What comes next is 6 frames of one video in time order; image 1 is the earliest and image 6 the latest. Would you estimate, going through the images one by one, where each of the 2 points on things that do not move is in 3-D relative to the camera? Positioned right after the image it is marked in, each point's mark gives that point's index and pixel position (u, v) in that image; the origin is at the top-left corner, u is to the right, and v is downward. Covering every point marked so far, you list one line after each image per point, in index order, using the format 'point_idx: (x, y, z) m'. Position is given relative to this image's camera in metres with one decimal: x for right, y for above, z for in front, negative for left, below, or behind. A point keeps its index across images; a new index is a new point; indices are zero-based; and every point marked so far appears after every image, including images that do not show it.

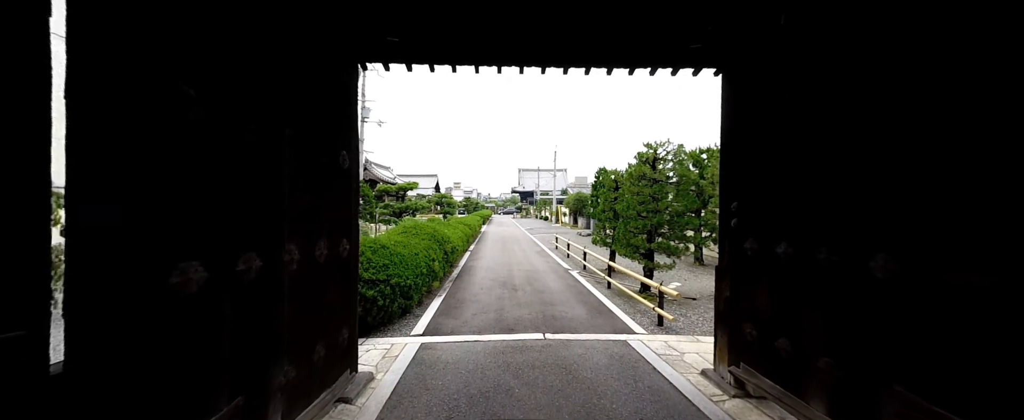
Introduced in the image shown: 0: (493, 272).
0: (-0.4, -1.5, +7.8) m
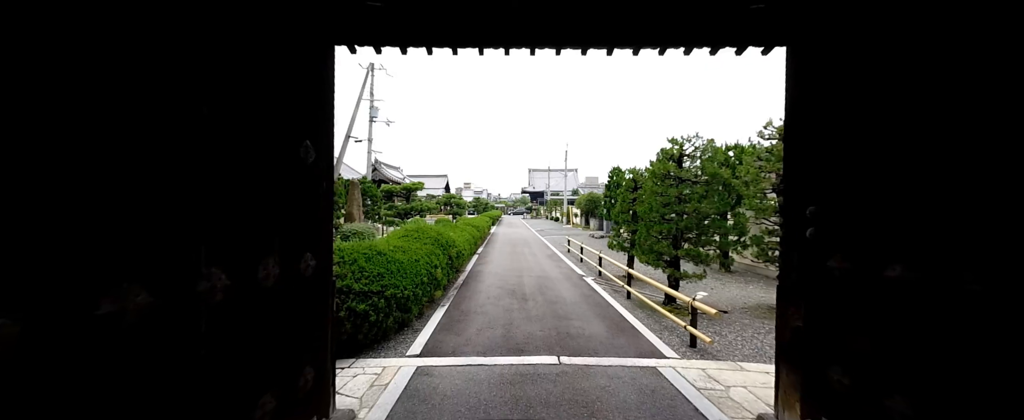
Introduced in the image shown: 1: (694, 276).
0: (-0.2, -1.6, +7.3) m
1: (+3.0, -1.1, +5.3) m
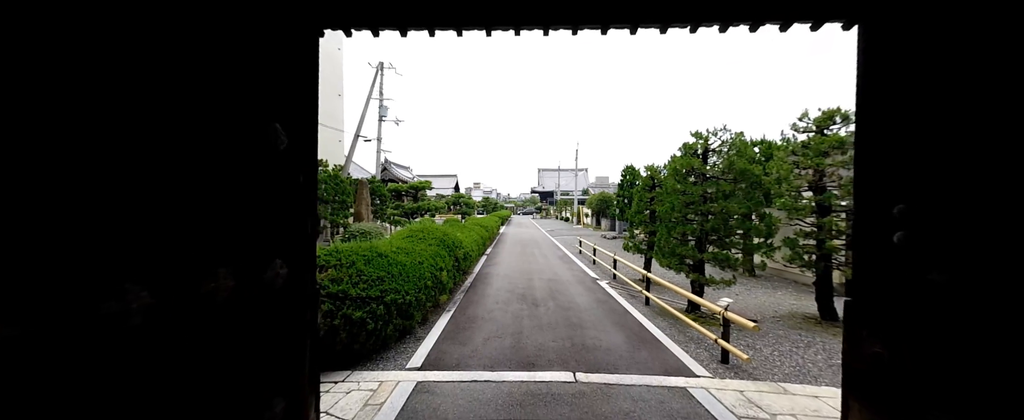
0: (0.0, -1.5, +6.9) m
1: (+3.2, -1.1, +4.8) m
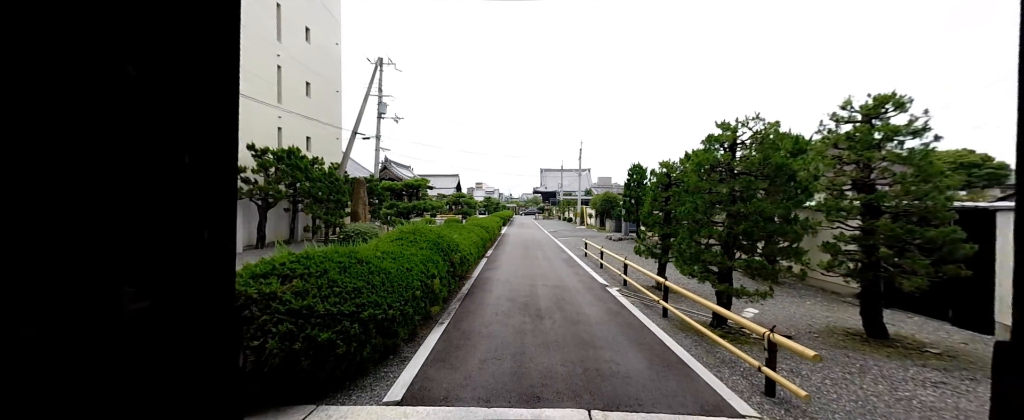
0: (0.0, -1.5, +6.3) m
1: (+3.2, -1.1, +4.2) m
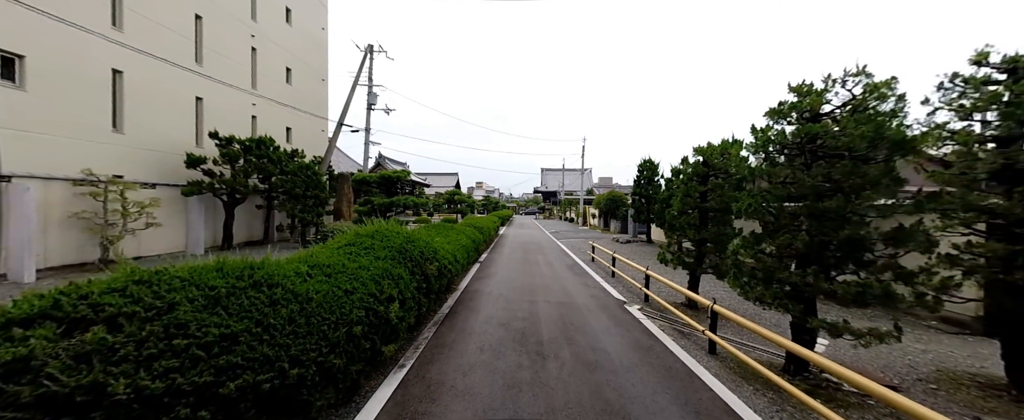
0: (-0.1, -1.5, +4.9) m
1: (+3.1, -1.1, +2.8) m
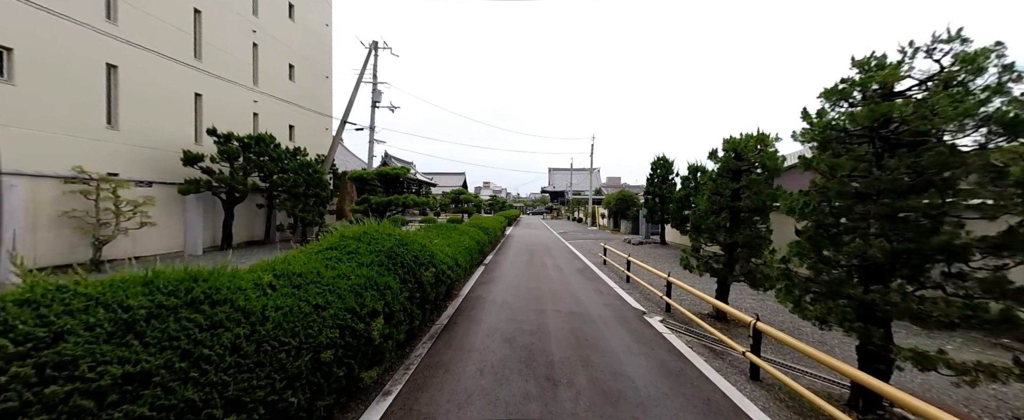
0: (0.0, -1.5, +4.4) m
1: (+3.1, -1.1, +2.2) m
